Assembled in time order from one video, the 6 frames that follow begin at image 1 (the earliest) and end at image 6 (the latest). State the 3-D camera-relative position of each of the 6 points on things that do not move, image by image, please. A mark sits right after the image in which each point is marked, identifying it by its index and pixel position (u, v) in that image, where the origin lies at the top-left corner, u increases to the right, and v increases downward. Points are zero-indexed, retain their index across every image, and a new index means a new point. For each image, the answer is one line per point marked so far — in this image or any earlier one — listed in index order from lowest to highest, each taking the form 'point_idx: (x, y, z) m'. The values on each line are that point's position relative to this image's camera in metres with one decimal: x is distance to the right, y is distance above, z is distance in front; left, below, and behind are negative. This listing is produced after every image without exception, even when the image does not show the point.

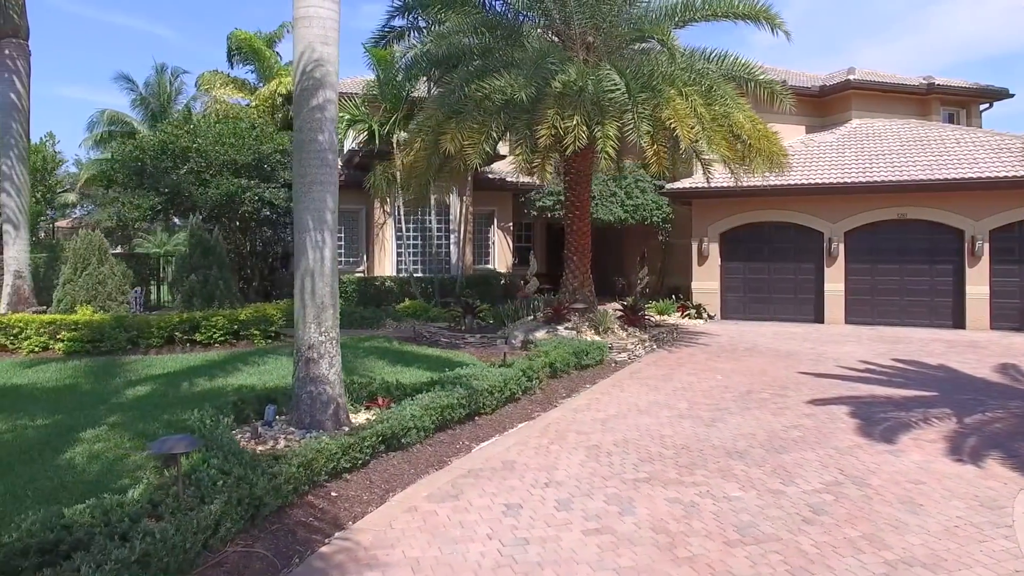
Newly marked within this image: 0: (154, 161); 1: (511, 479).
0: (-7.2, +2.6, +17.9) m
1: (0.0, -1.4, +6.5) m
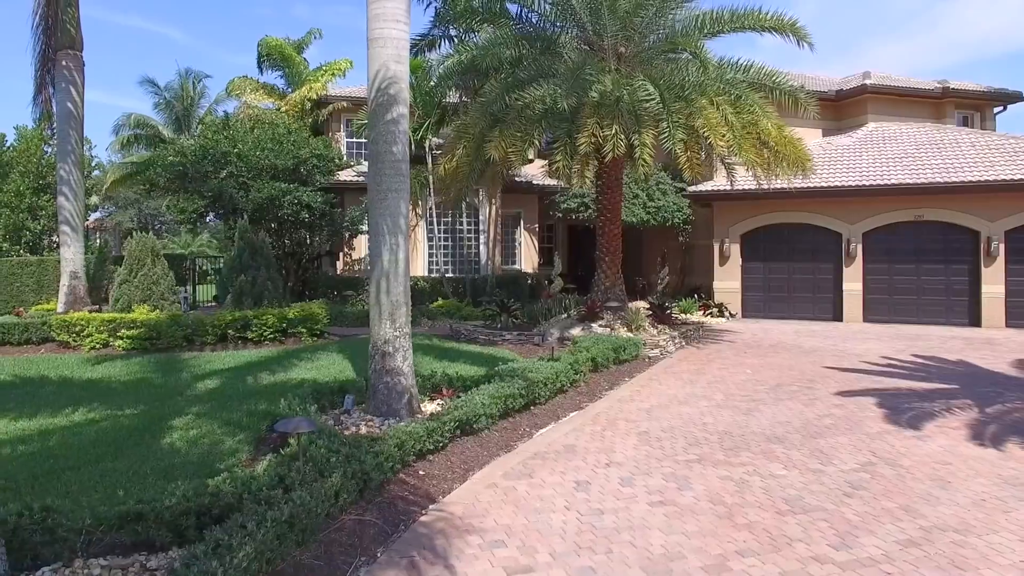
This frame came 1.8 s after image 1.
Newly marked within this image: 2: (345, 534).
0: (-6.6, +2.5, +18.6) m
1: (+0.5, -1.4, +7.1) m
2: (-1.0, -1.4, +5.1) m
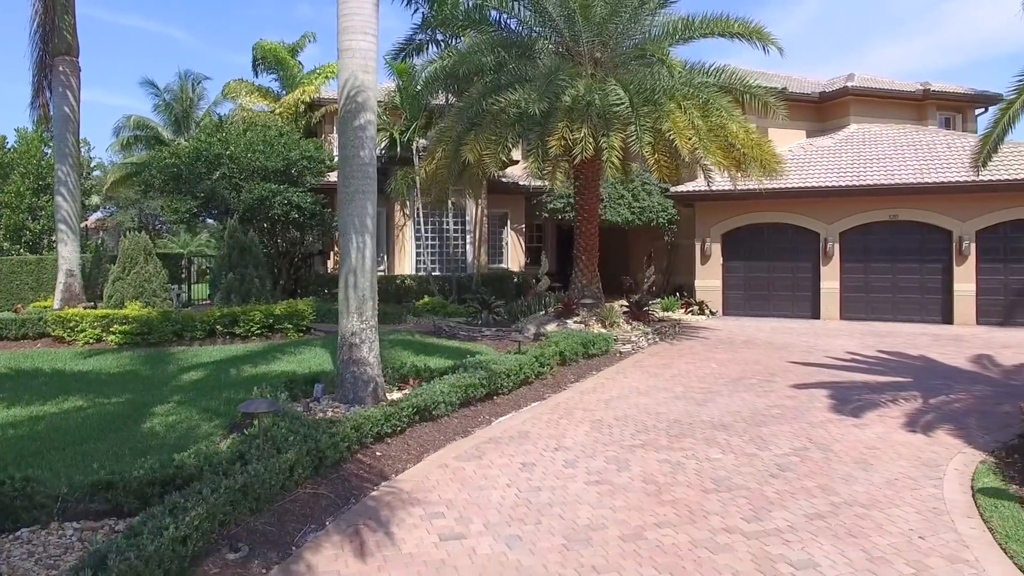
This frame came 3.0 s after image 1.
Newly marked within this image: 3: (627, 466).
0: (-6.9, +2.6, +19.1) m
1: (+0.1, -1.3, +7.6) m
2: (-1.4, -1.4, +5.6) m
3: (+0.9, -1.4, +7.0) m
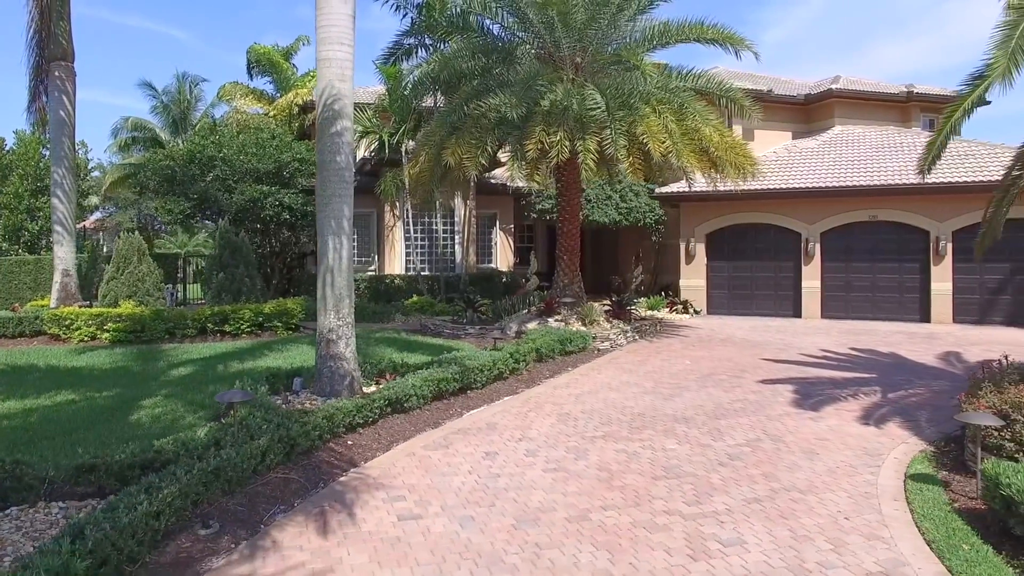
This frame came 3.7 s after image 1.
0: (-7.2, +2.6, +19.5) m
1: (-0.2, -1.3, +8.0) m
2: (-1.7, -1.3, +6.1) m
3: (+0.6, -1.4, +7.5) m
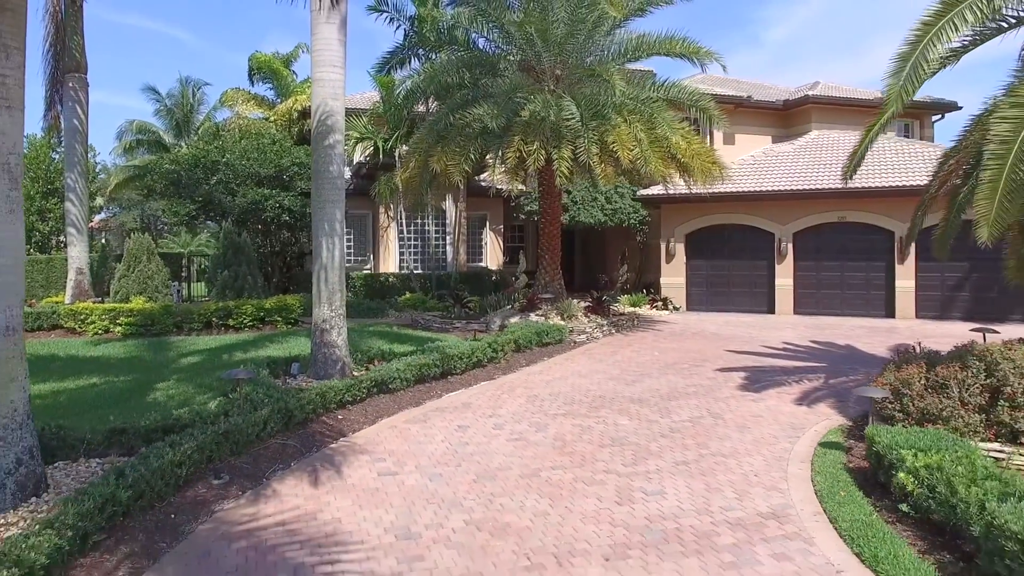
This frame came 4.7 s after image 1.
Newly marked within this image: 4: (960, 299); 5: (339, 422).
0: (-7.5, +2.7, +20.6) m
1: (-0.5, -1.3, +9.1) m
2: (-1.9, -1.3, +7.2) m
3: (+0.3, -1.3, +8.6) m
4: (+9.8, -0.2, +19.6) m
5: (-1.6, -1.3, +8.3) m
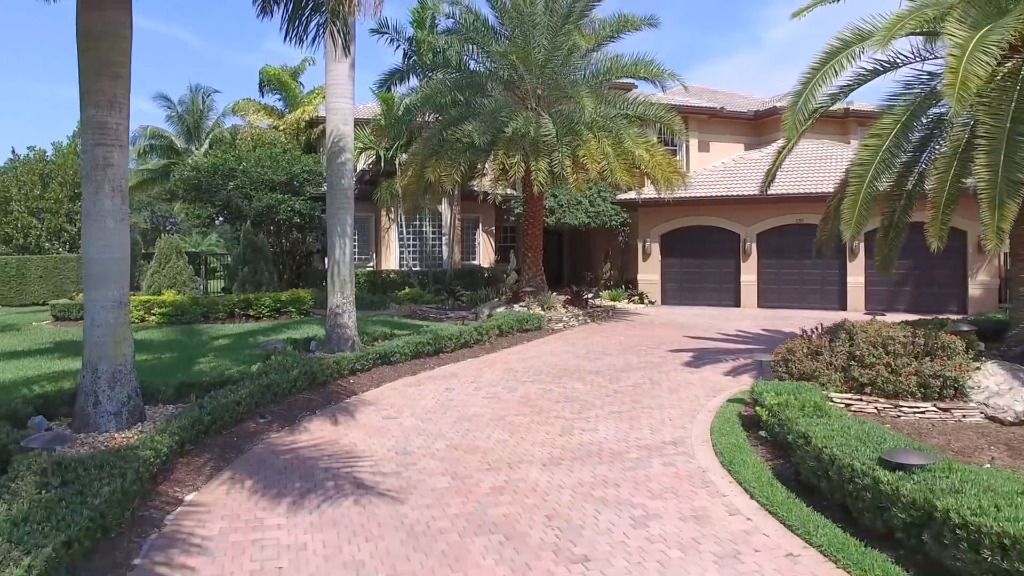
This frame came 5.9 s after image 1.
0: (-7.7, +2.8, +22.8) m
1: (-0.7, -1.2, +11.3) m
2: (-2.2, -1.2, +9.3) m
3: (0.0, -1.2, +10.7) m
4: (+9.6, -0.1, +21.7) m
5: (-1.9, -1.1, +10.4) m
